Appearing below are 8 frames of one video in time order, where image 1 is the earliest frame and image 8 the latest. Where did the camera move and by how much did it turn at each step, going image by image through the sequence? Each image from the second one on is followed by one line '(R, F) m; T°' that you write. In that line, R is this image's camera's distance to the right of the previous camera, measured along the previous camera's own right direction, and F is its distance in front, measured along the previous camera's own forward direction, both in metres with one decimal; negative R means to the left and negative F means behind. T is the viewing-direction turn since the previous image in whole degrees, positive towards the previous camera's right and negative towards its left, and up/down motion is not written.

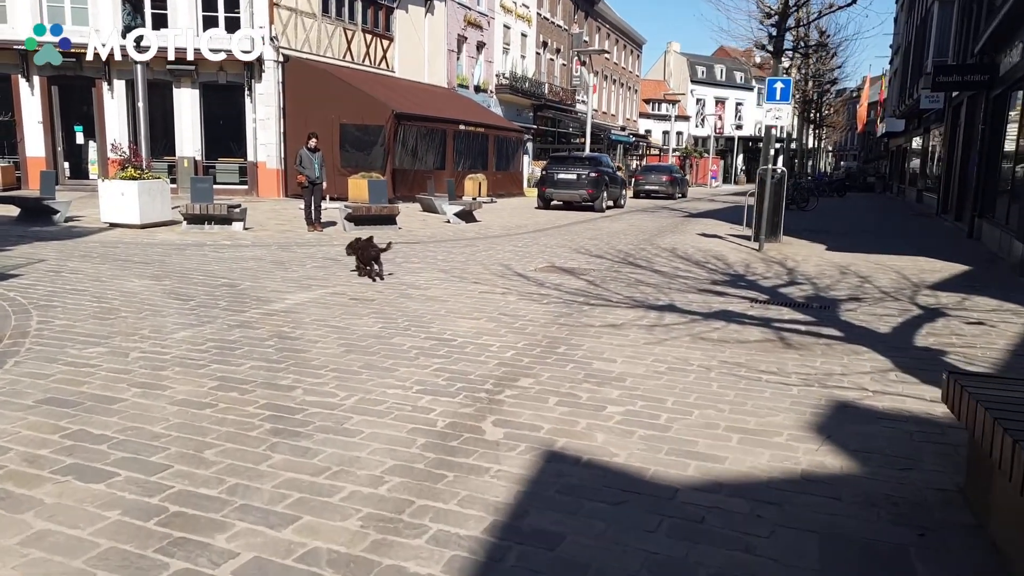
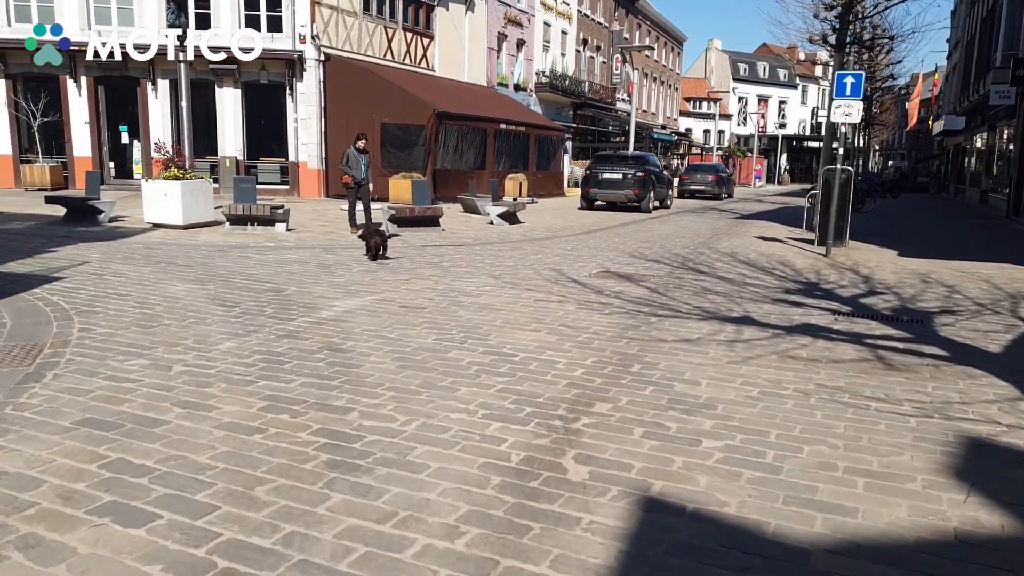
(-0.2, +0.5) m; -2°
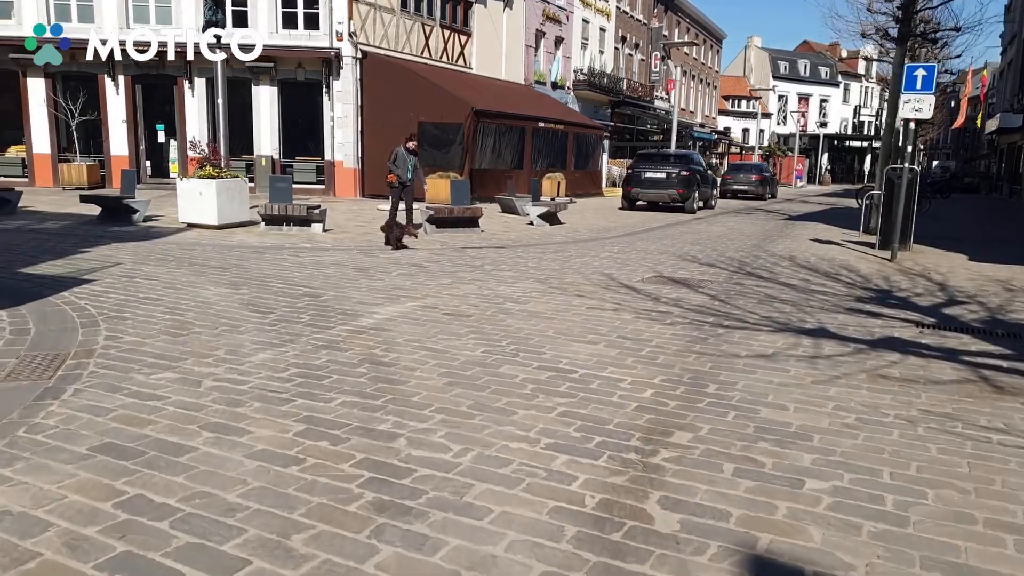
(-0.2, +0.5) m; -2°
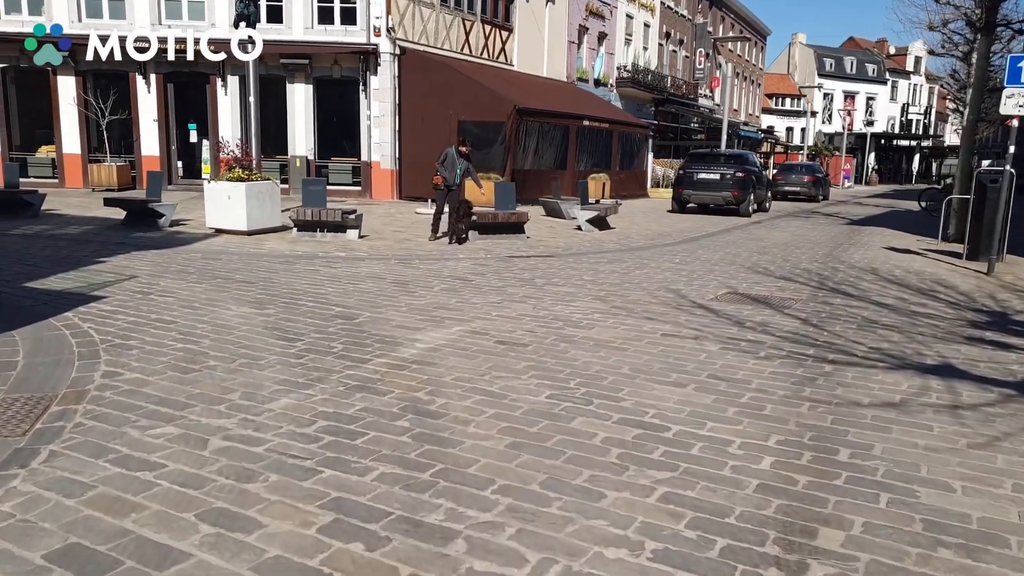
(-0.2, +1.0) m; -2°
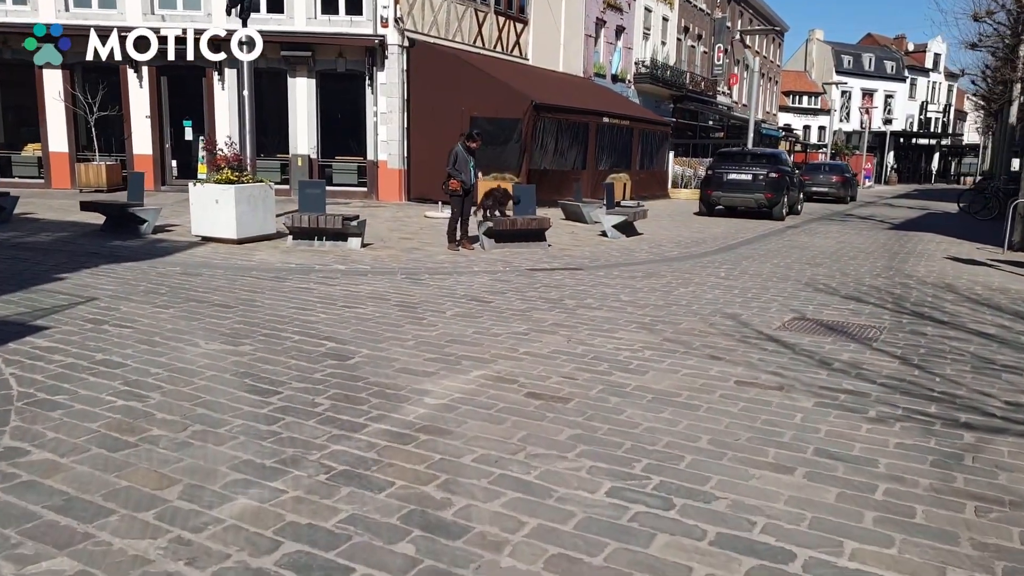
(-0.2, +1.3) m; -1°
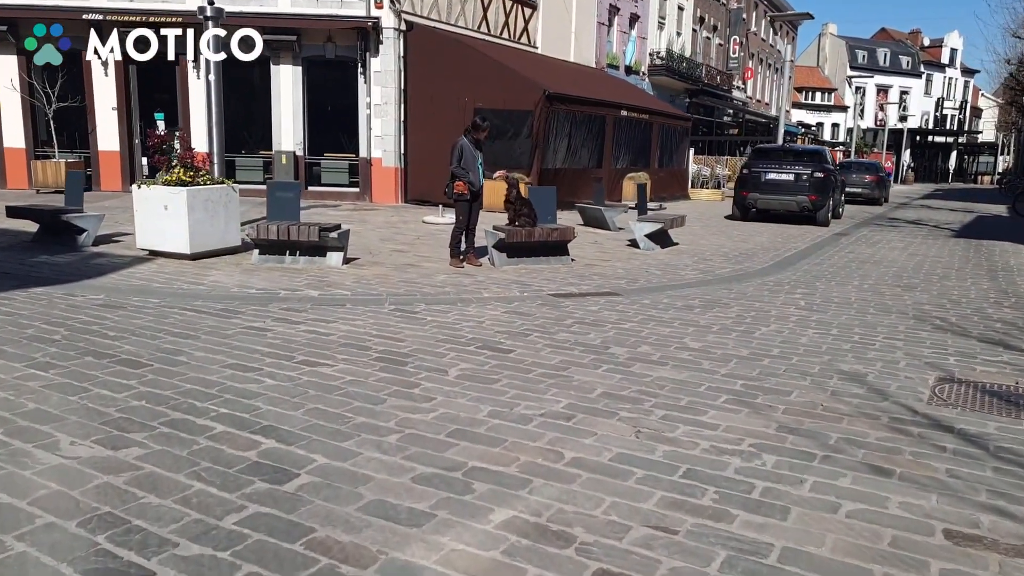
(-0.2, +2.1) m; 0°
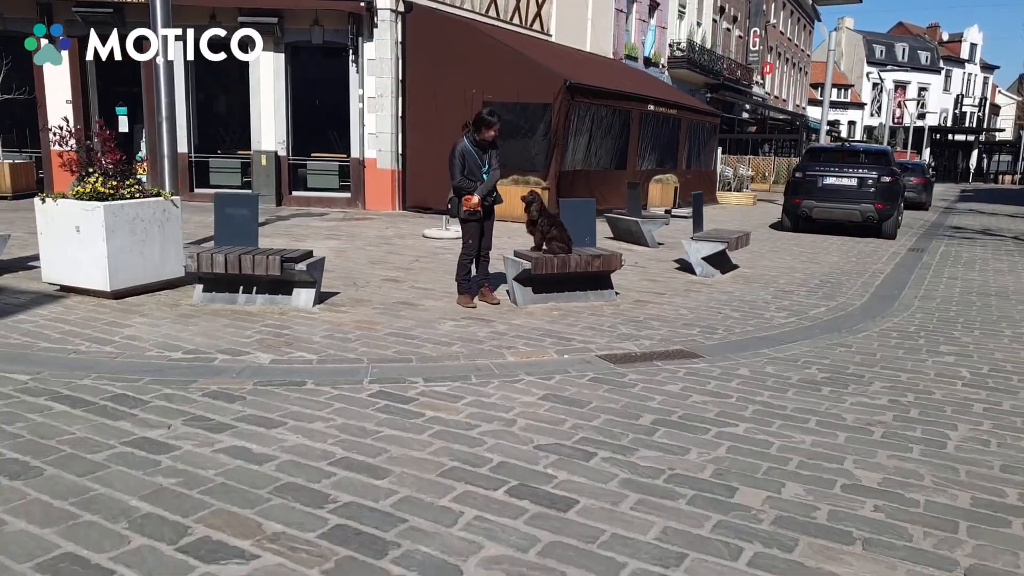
(-0.2, +2.3) m; 0°
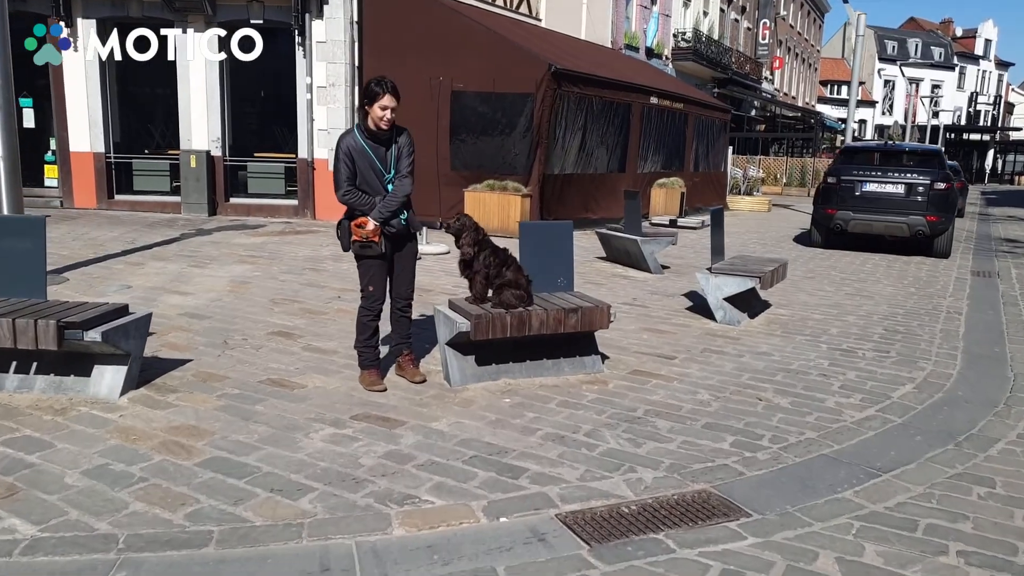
(+0.4, +2.5) m; 0°
